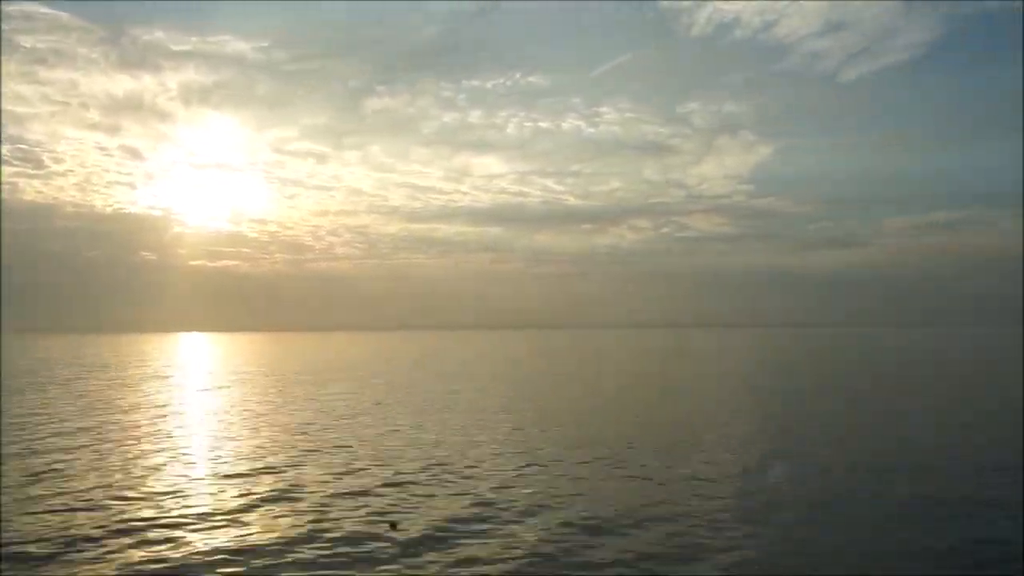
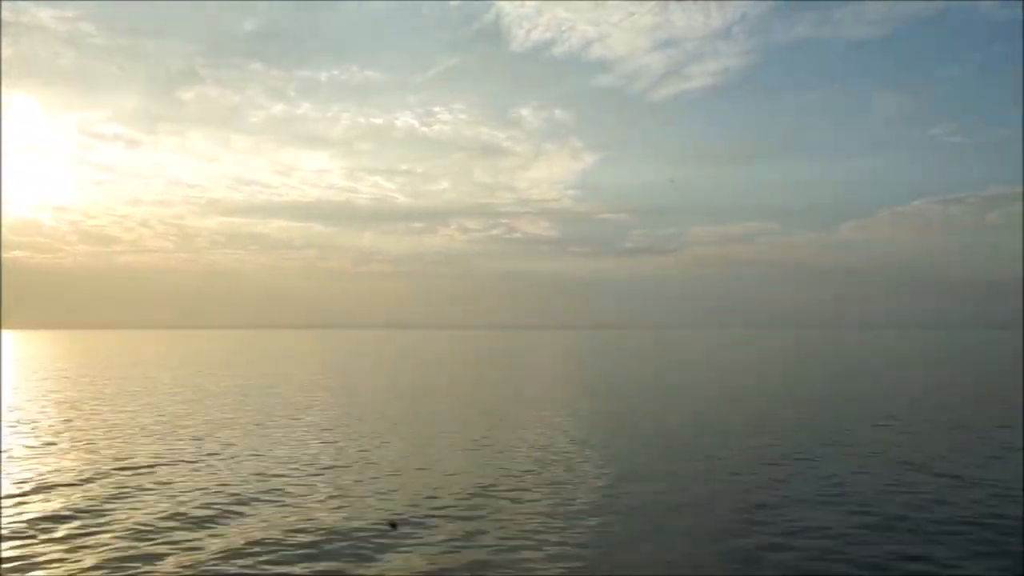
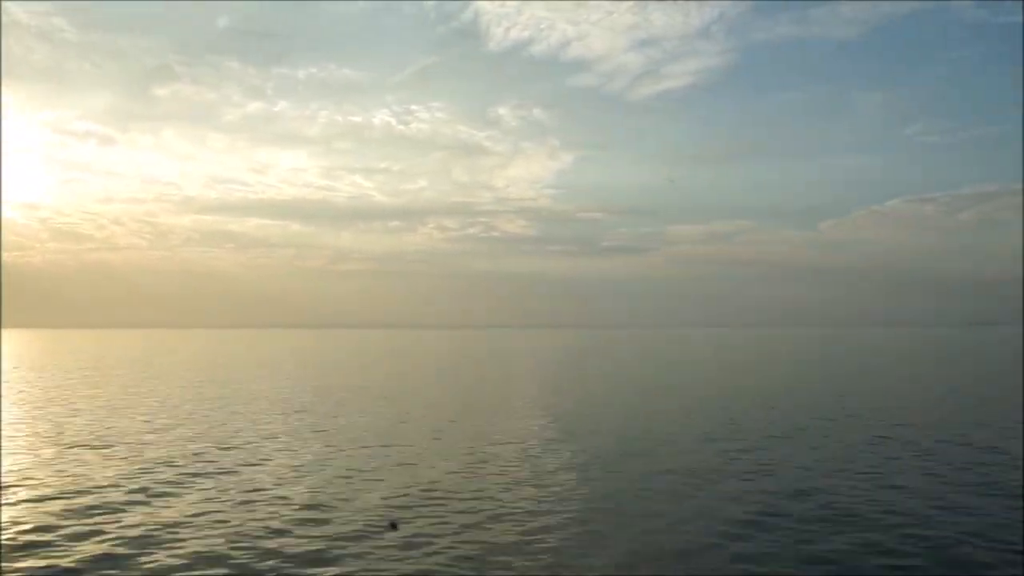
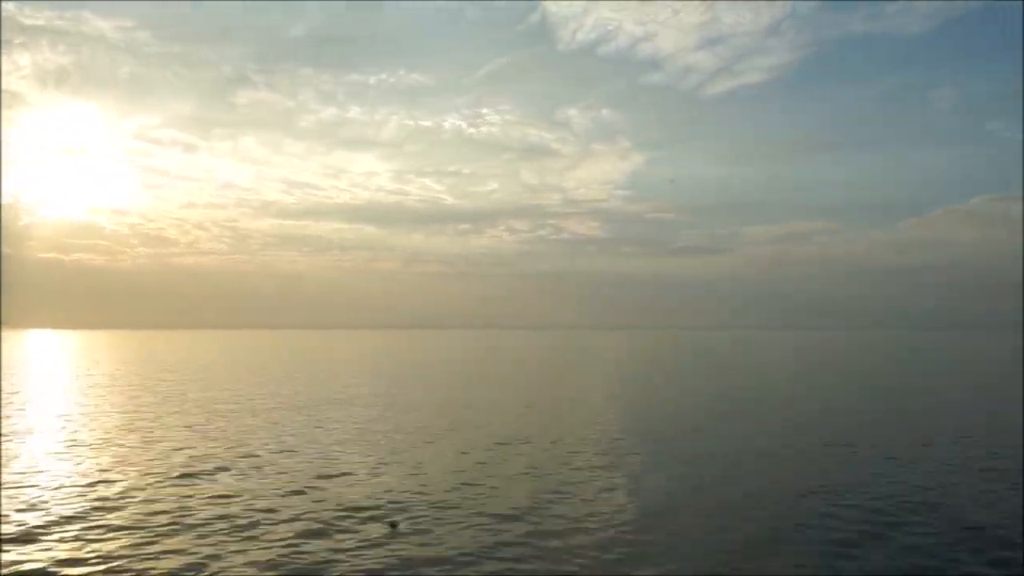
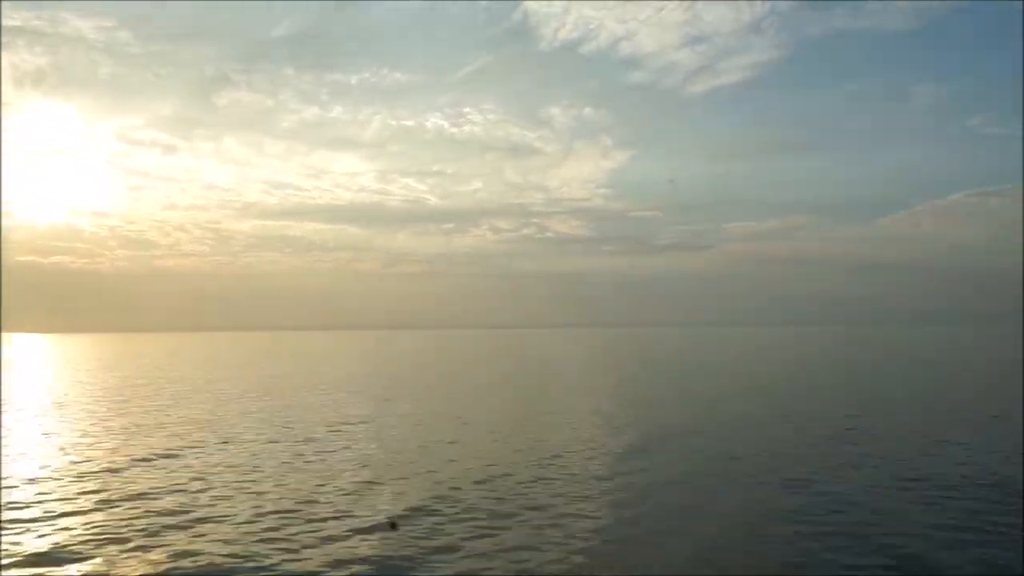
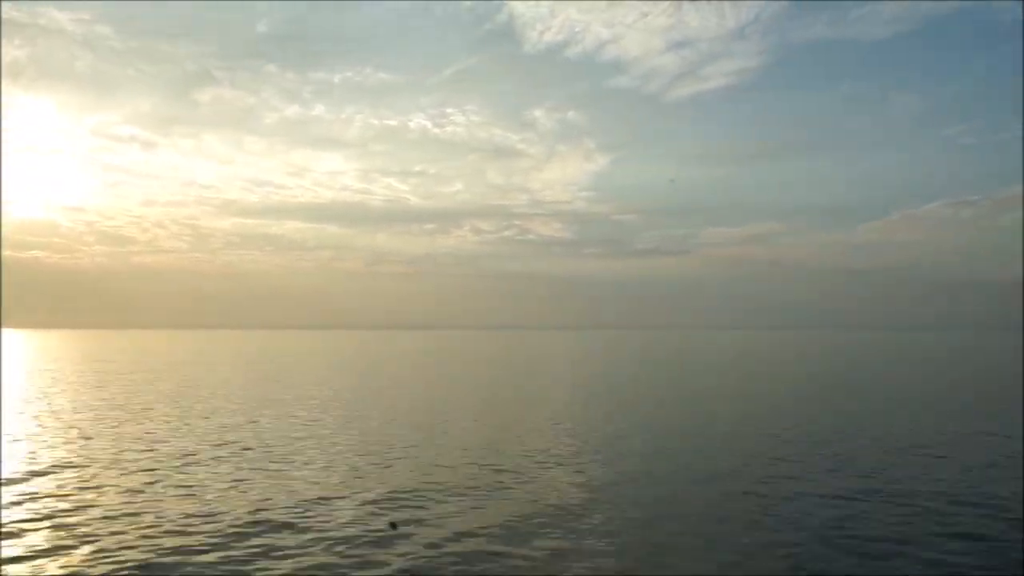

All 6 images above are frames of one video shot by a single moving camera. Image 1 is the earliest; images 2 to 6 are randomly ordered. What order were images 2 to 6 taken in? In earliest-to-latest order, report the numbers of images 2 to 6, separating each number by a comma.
4, 5, 6, 2, 3
